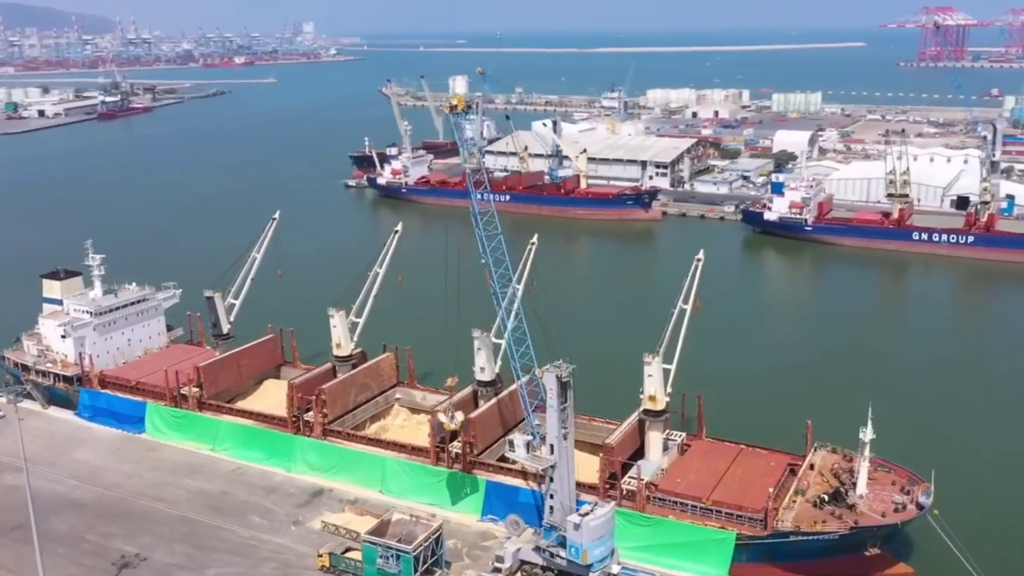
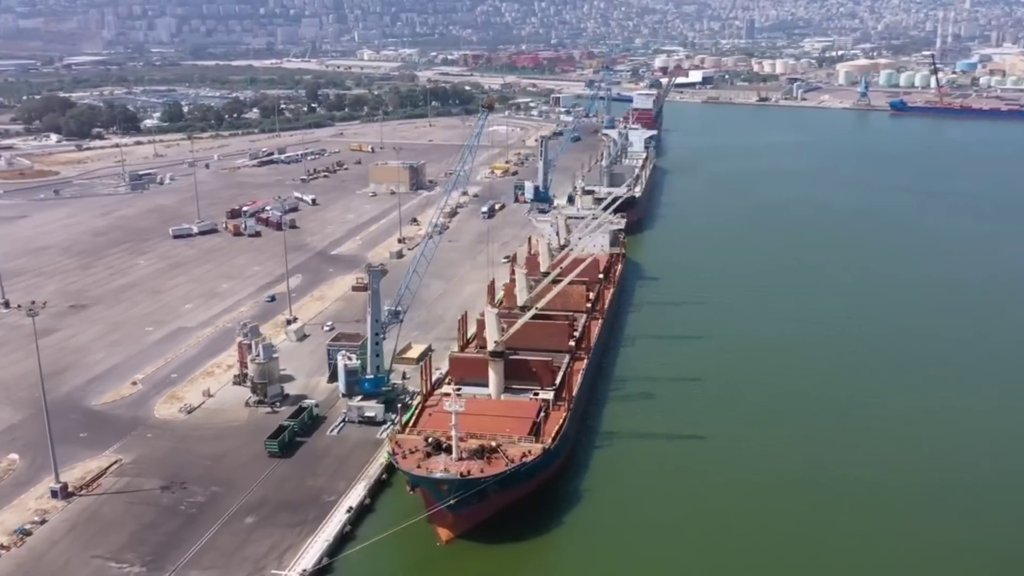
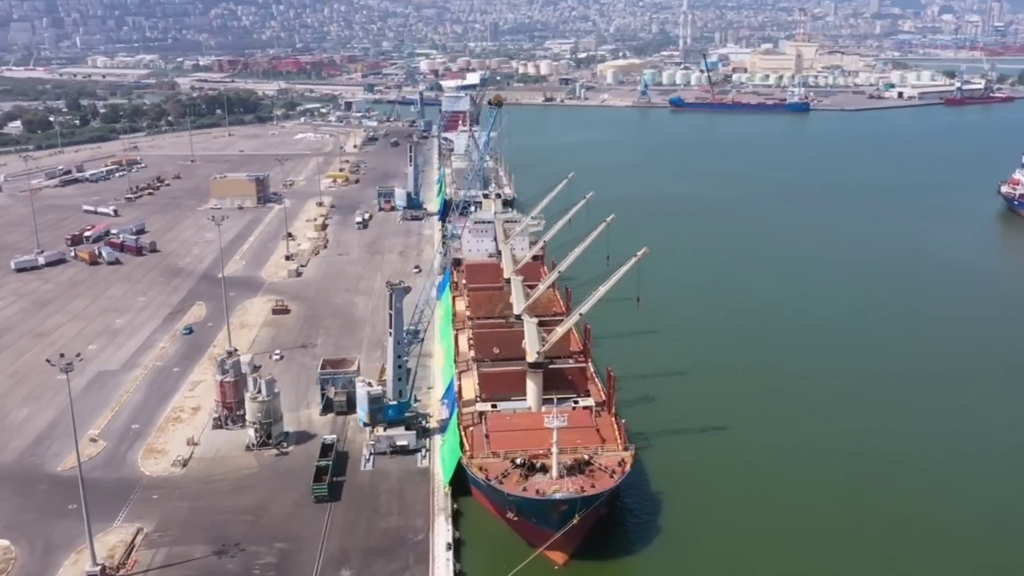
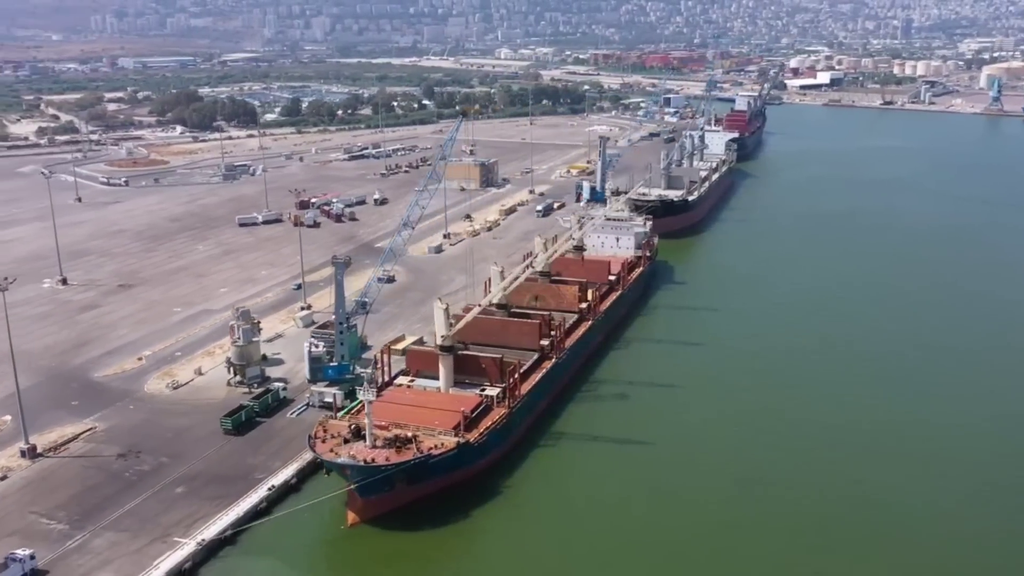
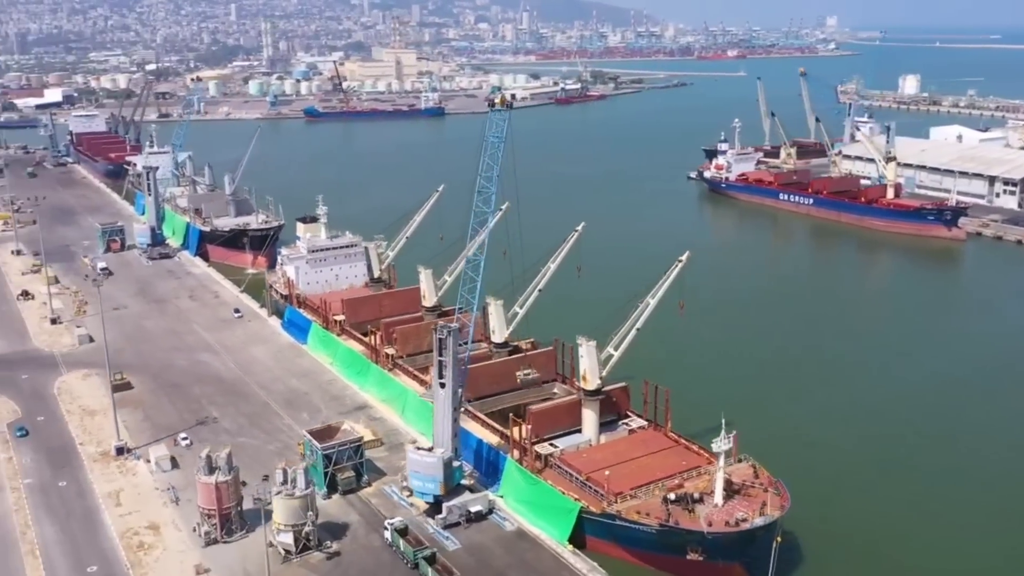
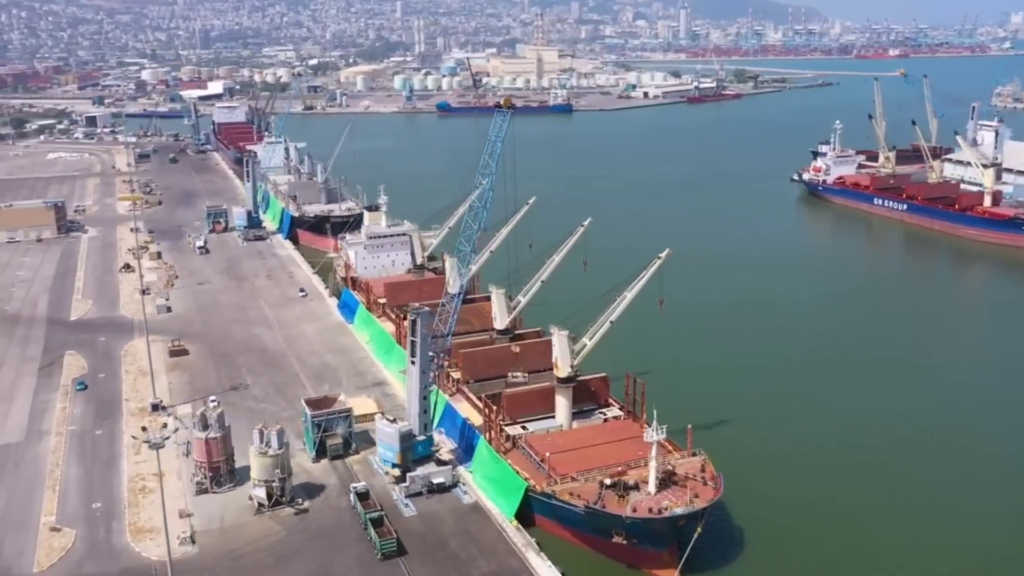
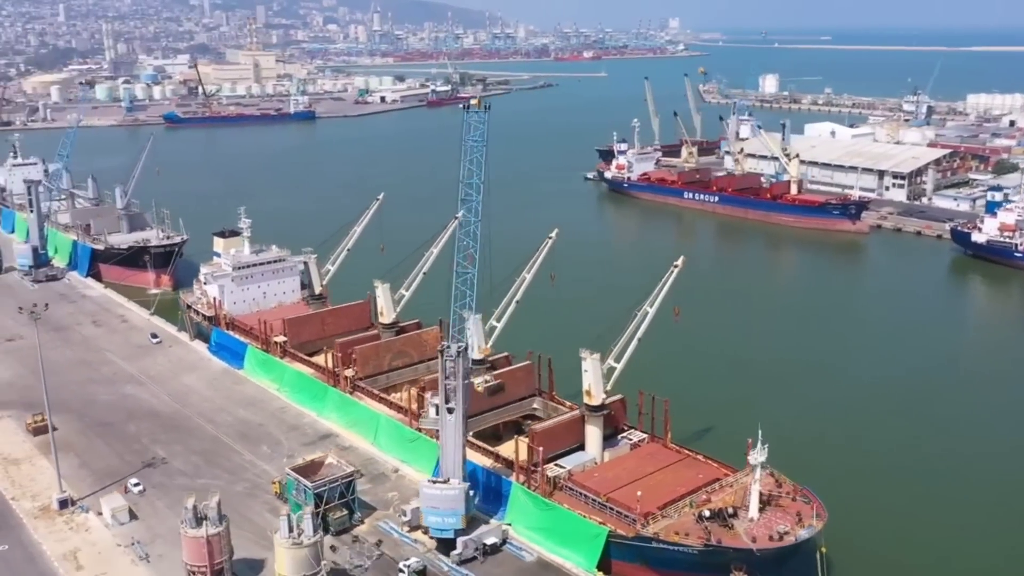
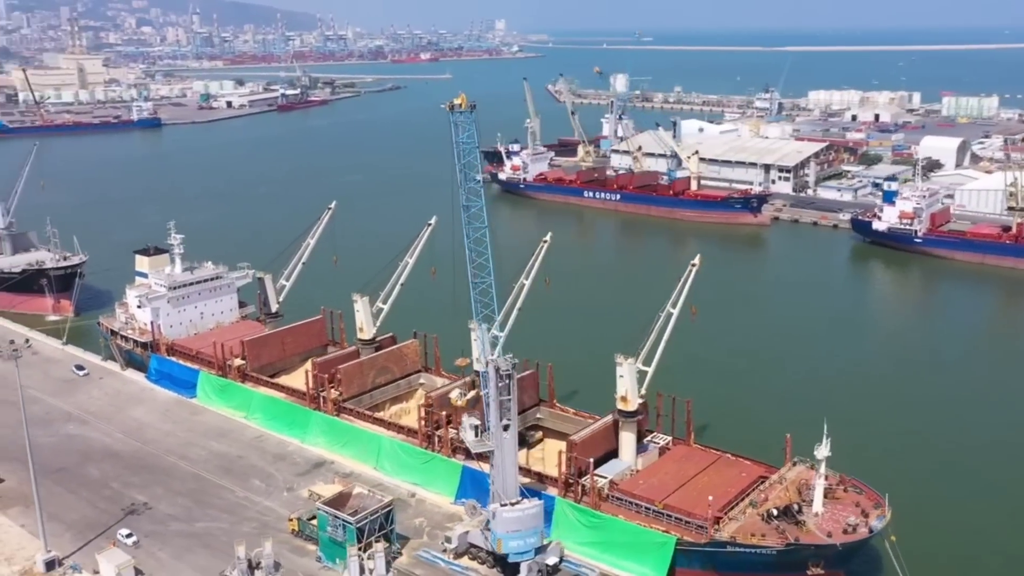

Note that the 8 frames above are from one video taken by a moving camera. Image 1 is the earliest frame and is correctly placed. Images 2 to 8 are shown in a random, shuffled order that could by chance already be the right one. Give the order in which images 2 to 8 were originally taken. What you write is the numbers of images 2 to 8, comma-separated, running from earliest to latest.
8, 7, 5, 6, 3, 2, 4
